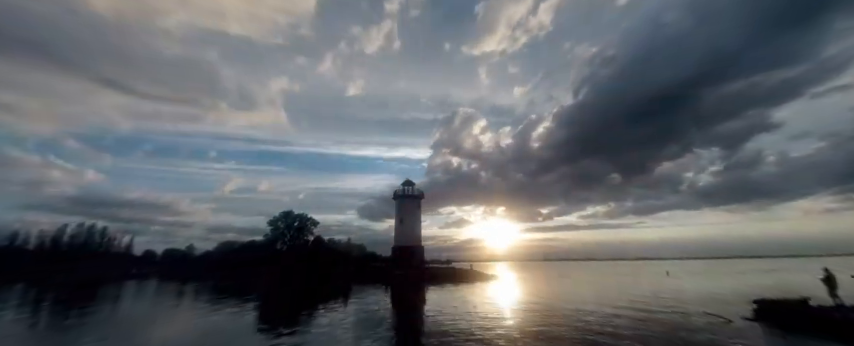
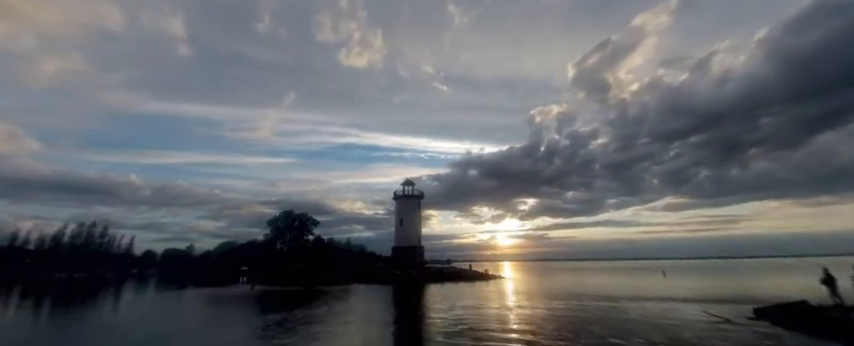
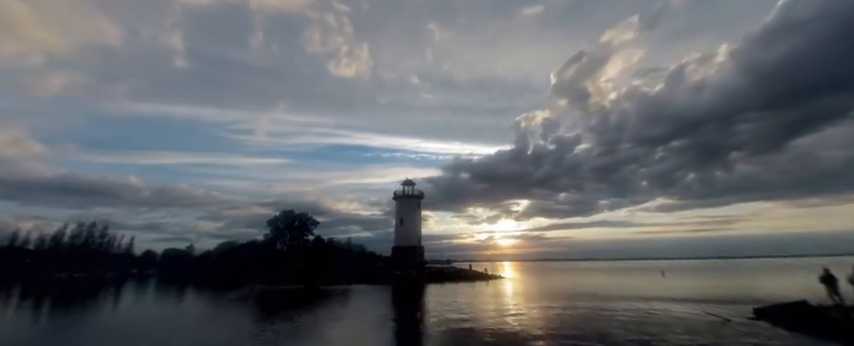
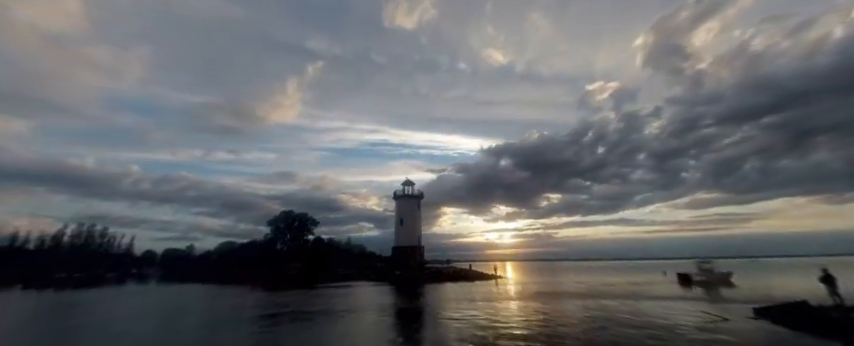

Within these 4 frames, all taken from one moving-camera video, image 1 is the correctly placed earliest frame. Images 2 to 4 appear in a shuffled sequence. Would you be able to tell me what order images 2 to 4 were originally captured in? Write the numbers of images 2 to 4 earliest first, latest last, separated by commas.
3, 2, 4
